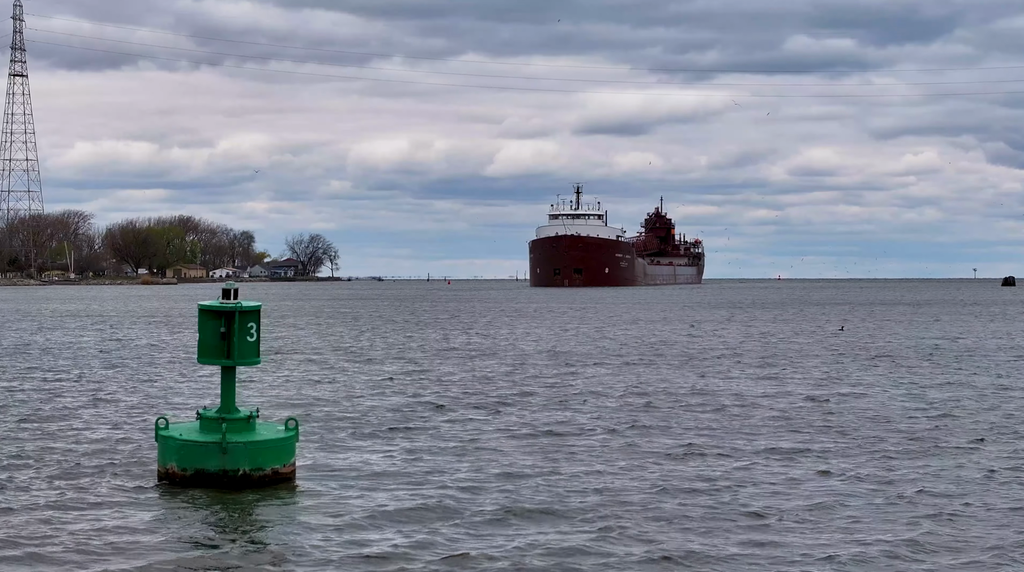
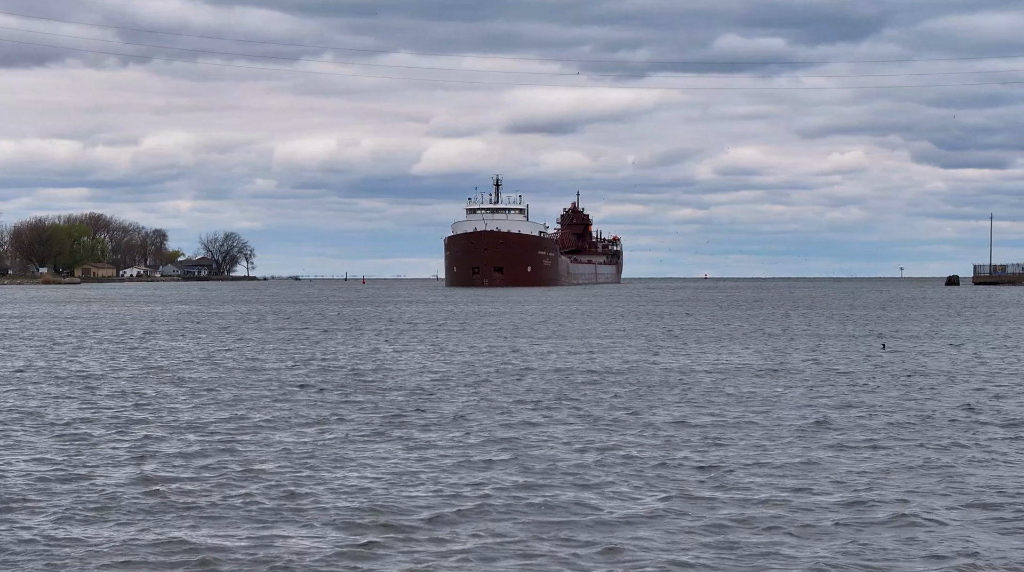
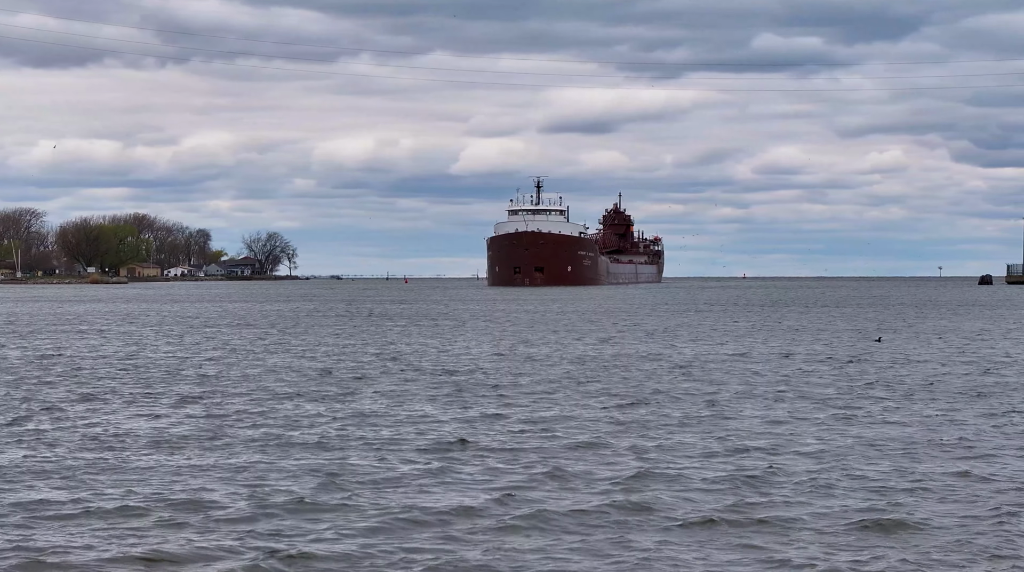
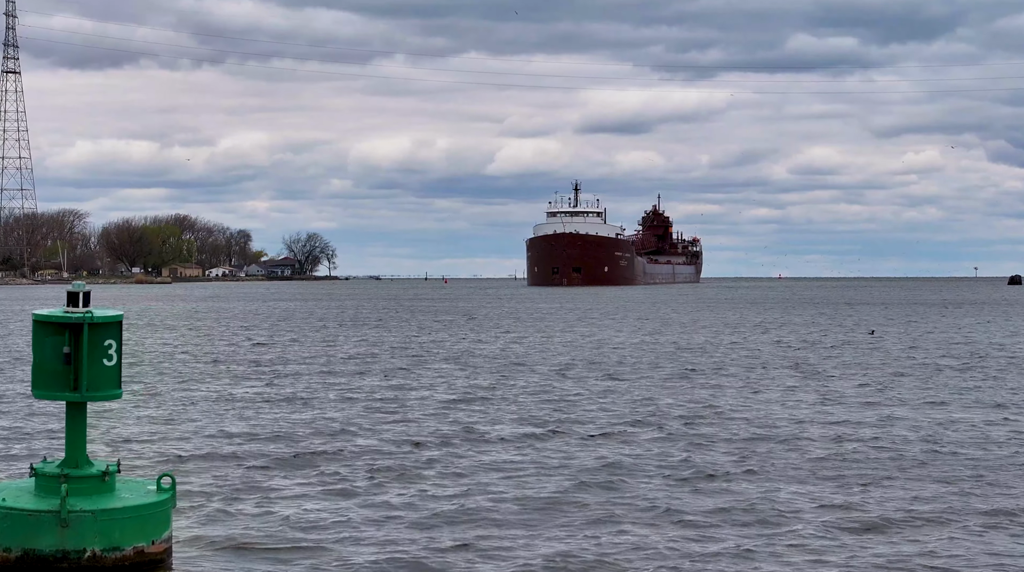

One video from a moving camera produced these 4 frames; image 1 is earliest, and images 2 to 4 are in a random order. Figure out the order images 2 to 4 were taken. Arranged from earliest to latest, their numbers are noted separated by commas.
4, 3, 2
